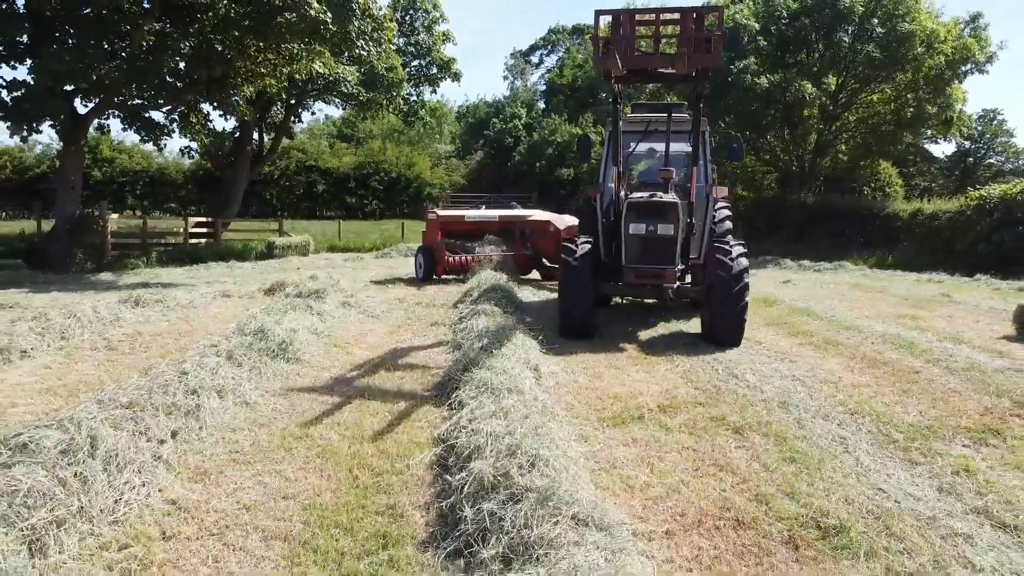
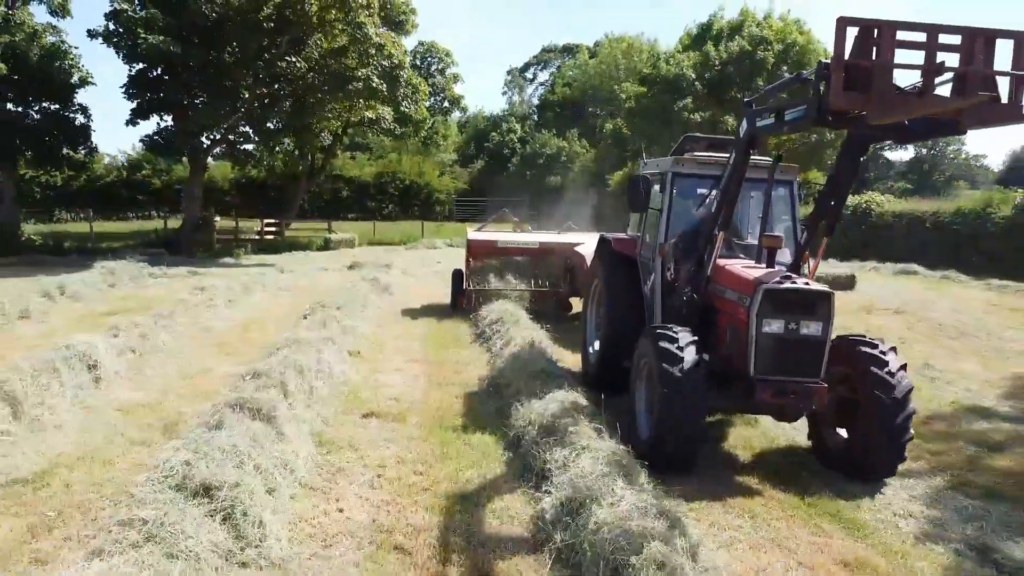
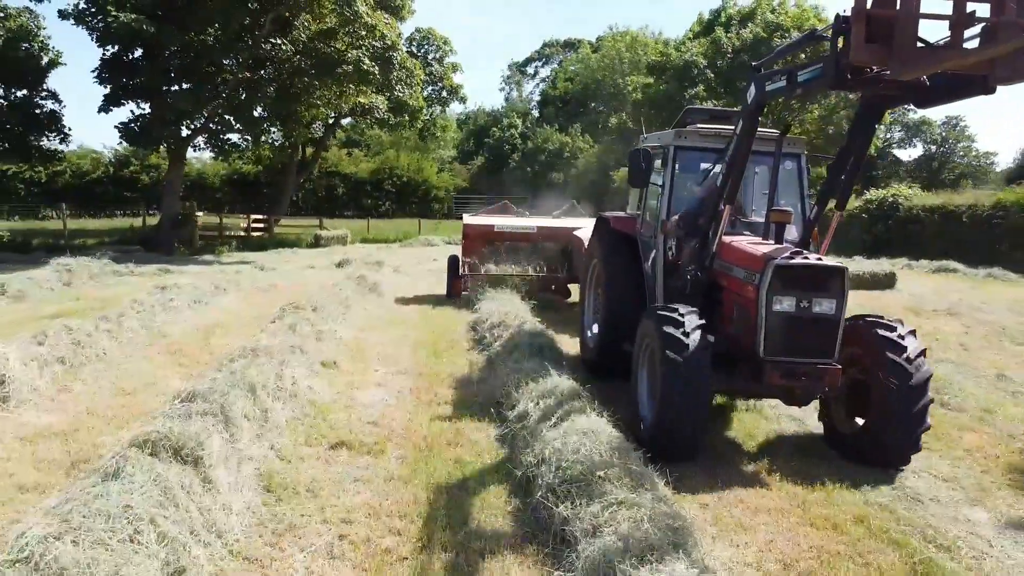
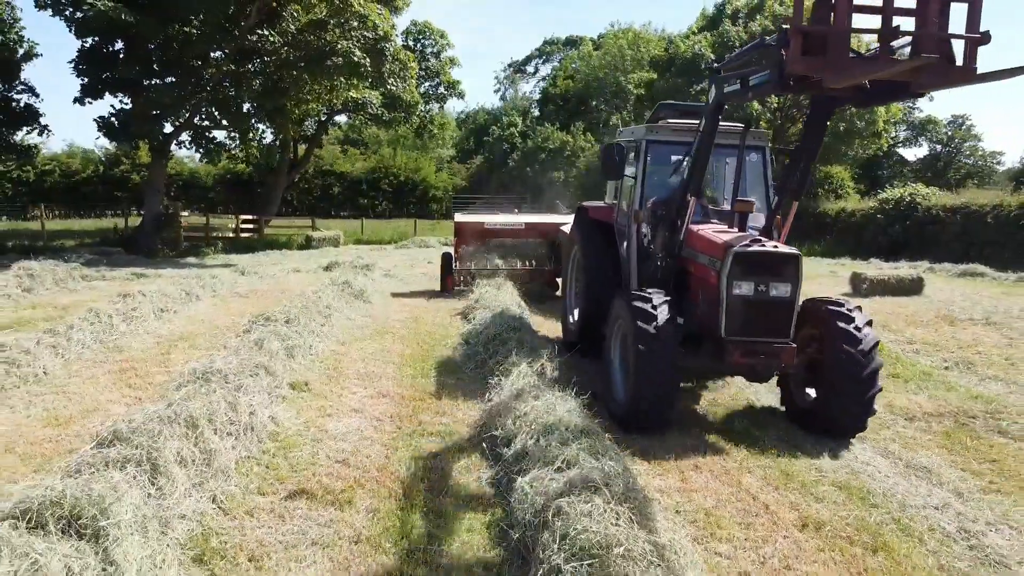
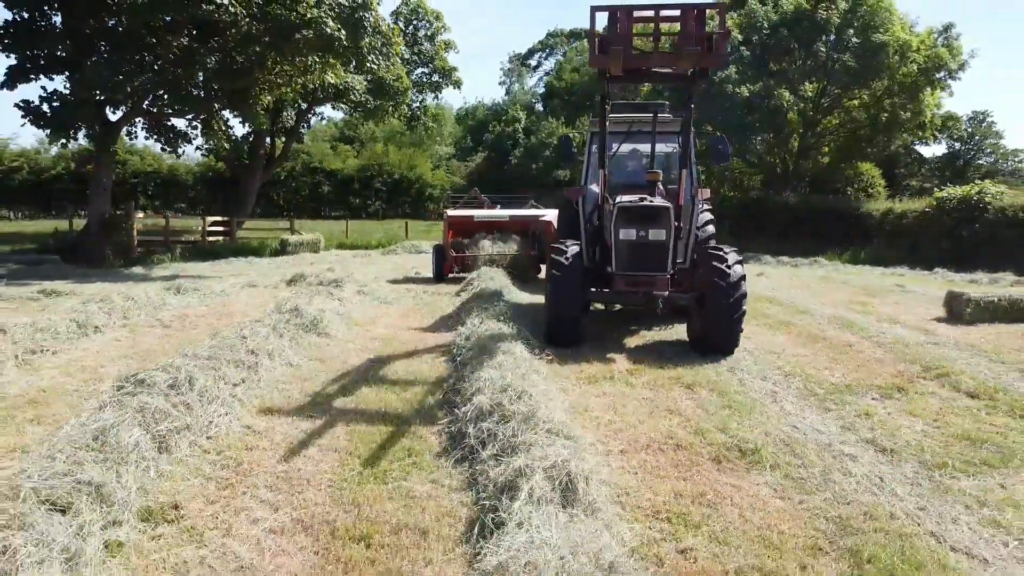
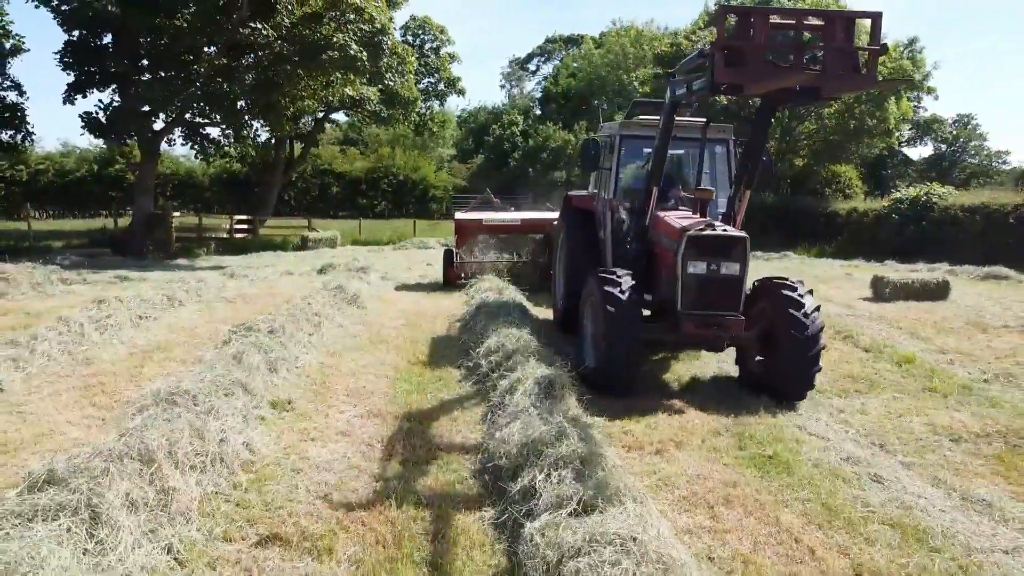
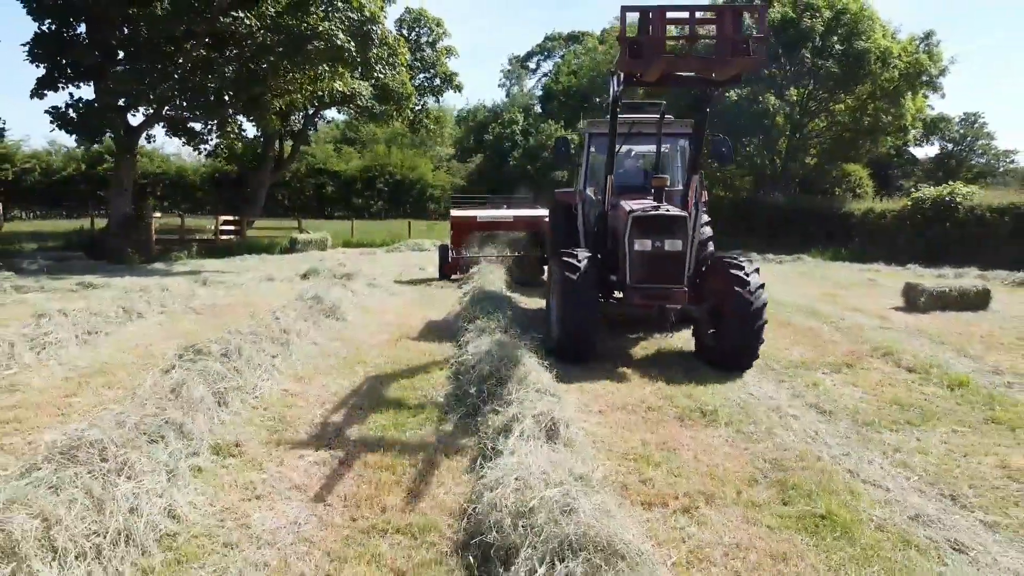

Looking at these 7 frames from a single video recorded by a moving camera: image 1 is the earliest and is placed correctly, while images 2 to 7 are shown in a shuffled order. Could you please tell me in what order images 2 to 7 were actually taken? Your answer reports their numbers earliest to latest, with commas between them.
5, 7, 6, 4, 3, 2
